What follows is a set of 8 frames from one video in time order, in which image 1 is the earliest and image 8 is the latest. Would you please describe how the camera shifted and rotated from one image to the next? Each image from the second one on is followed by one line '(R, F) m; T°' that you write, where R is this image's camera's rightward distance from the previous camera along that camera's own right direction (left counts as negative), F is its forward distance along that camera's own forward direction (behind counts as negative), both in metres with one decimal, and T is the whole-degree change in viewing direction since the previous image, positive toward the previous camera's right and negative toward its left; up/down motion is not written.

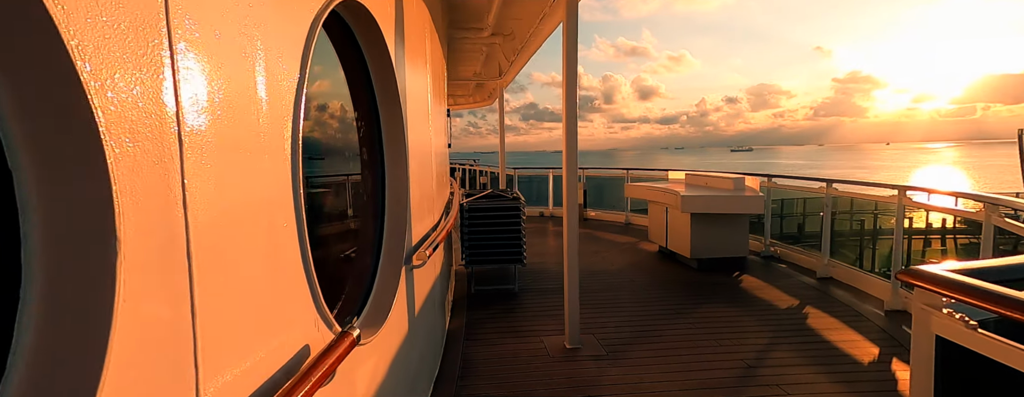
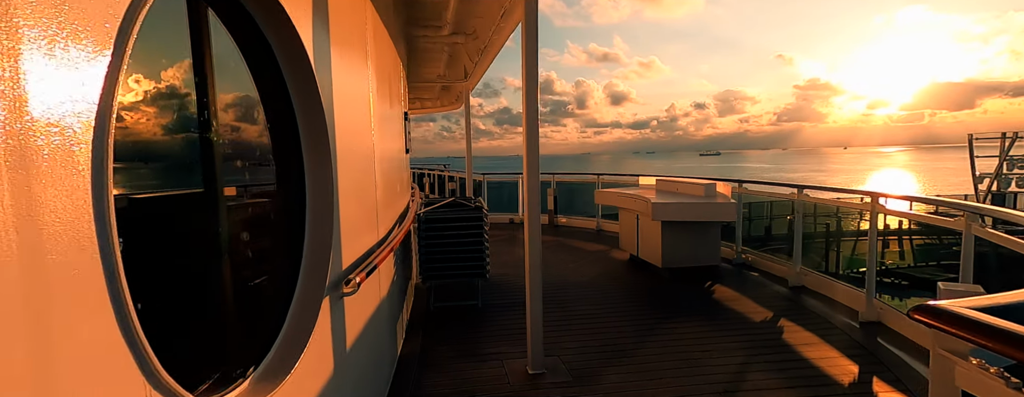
(+0.1, +0.2) m; +3°
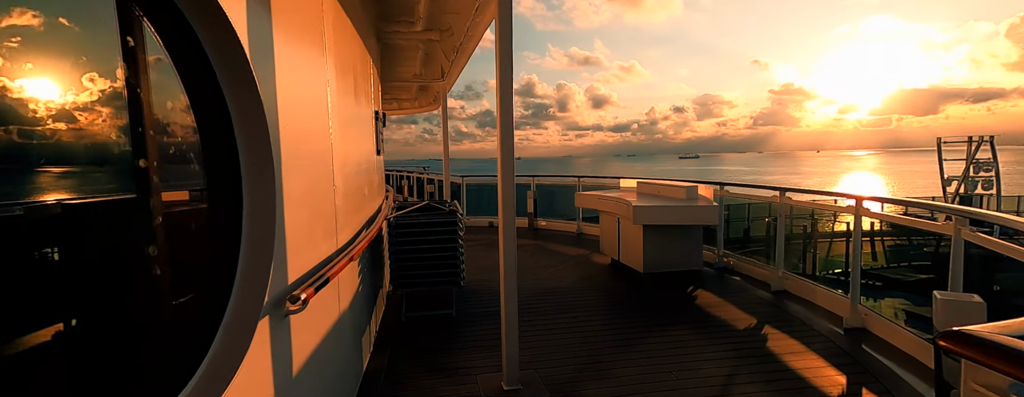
(0.0, +0.2) m; +2°
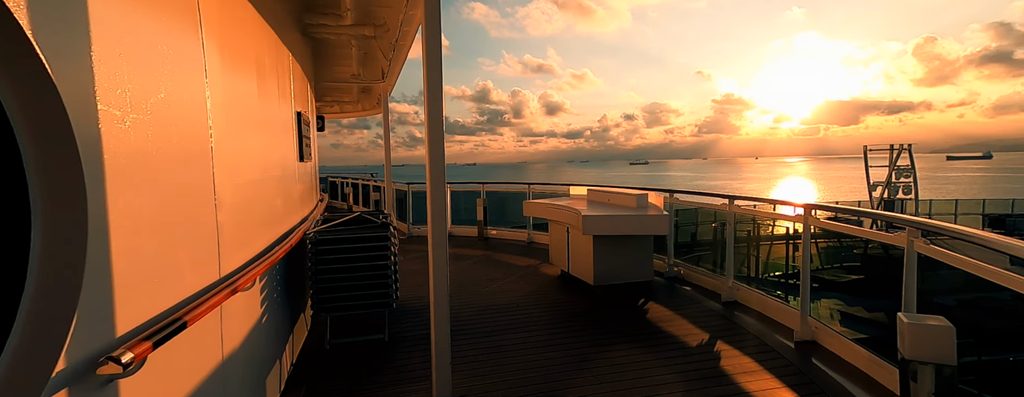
(+0.1, +0.3) m; +5°
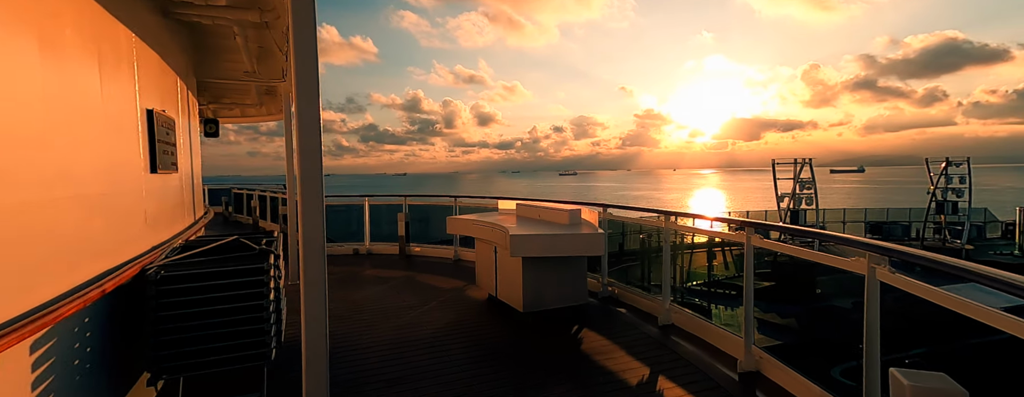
(+0.1, +0.5) m; +8°
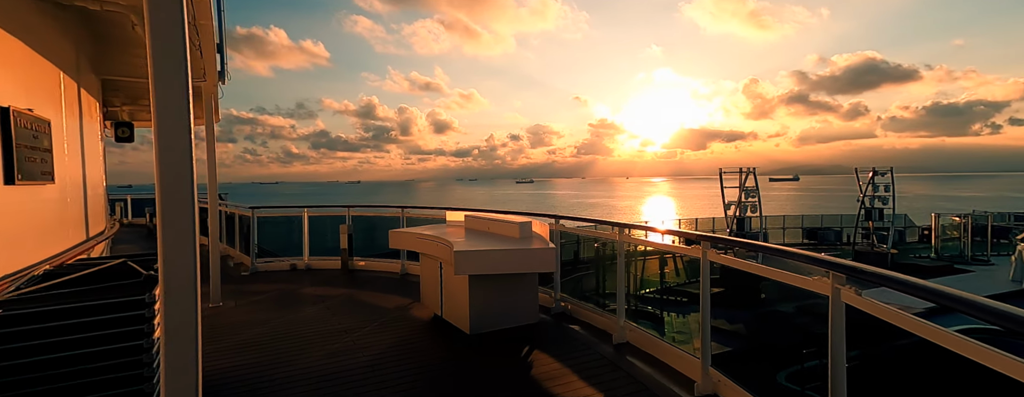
(+0.1, +0.3) m; +5°
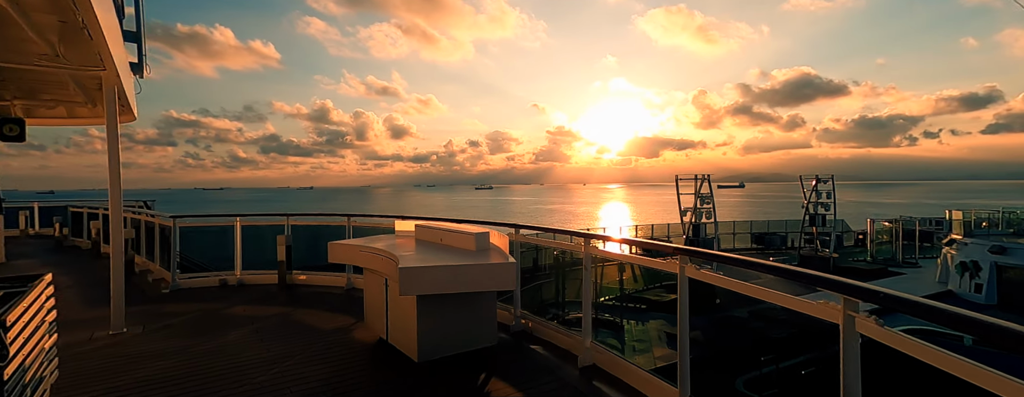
(0.0, +0.4) m; +5°
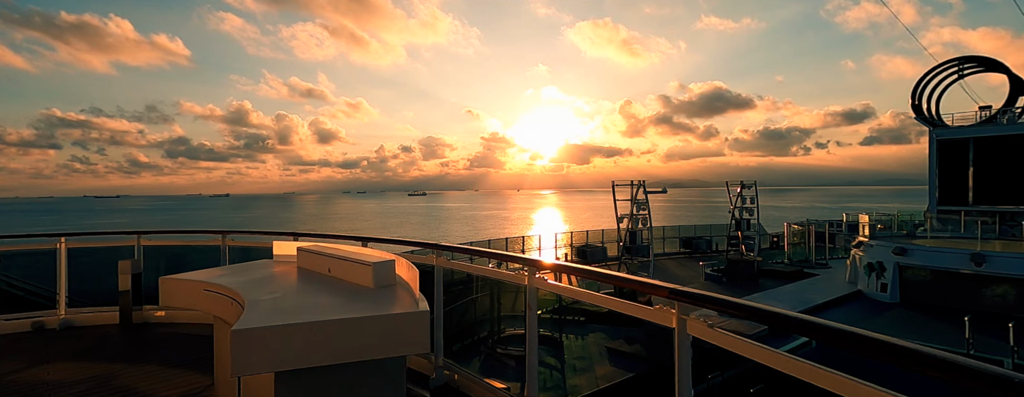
(+0.1, +1.1) m; +8°
